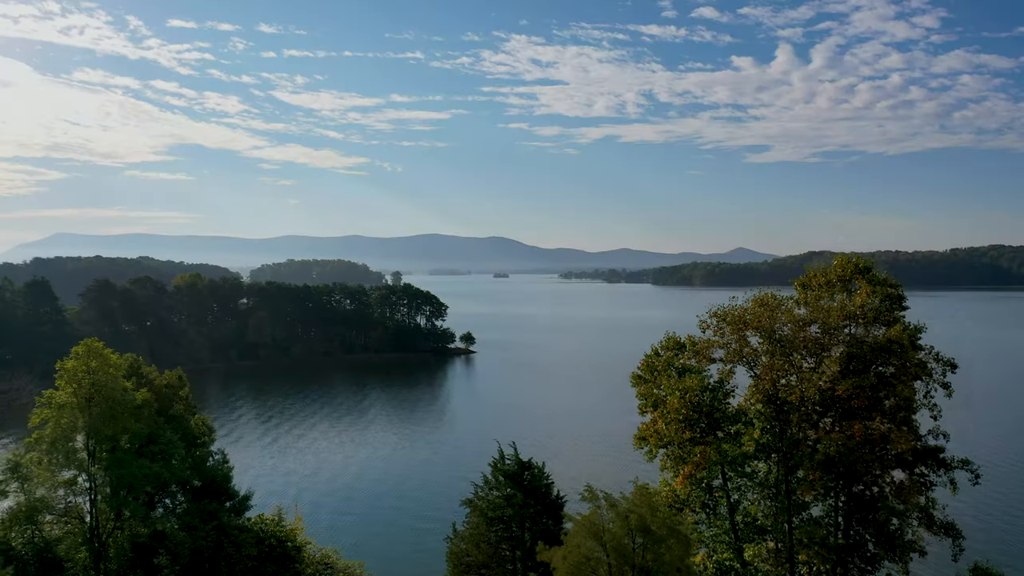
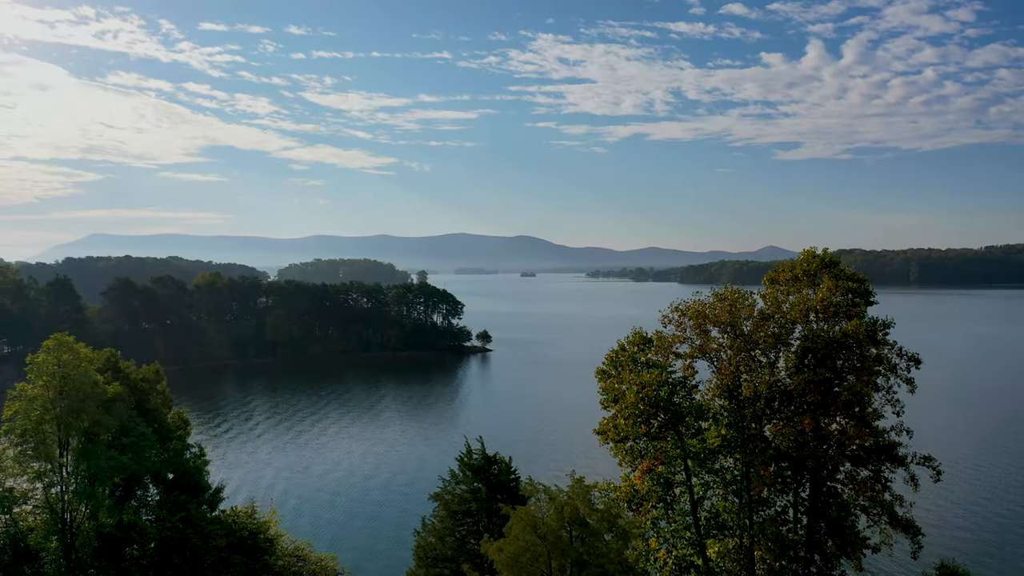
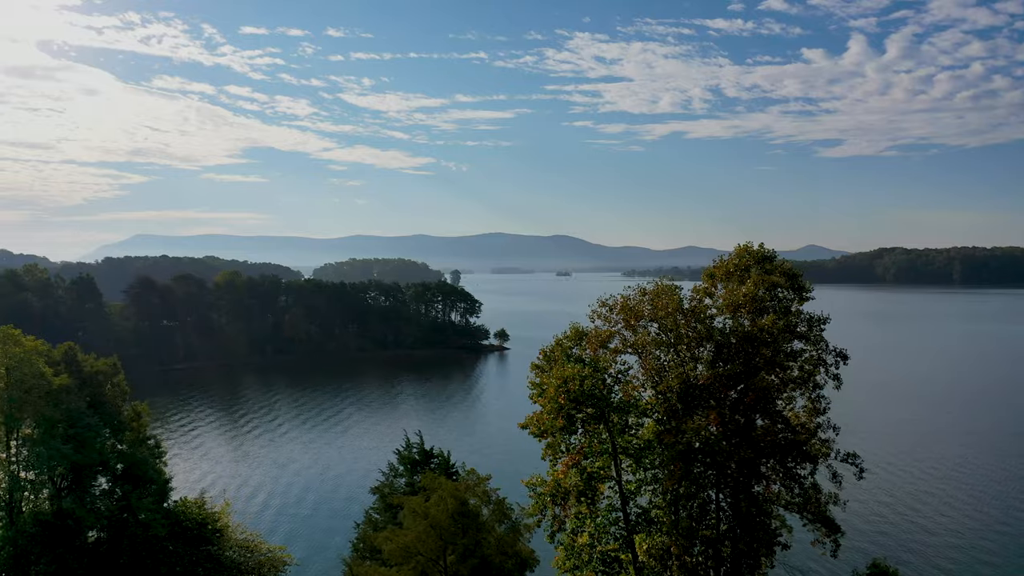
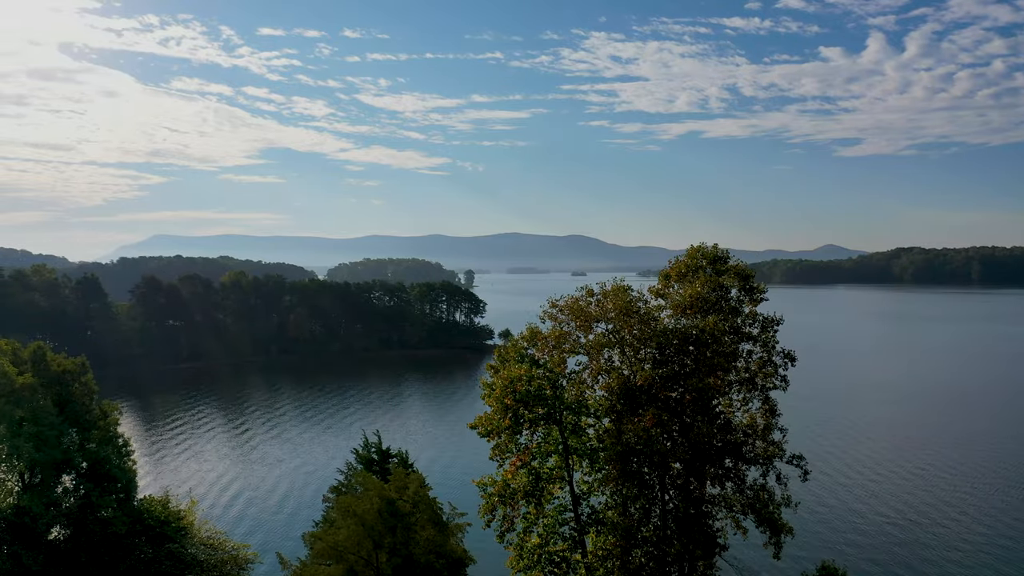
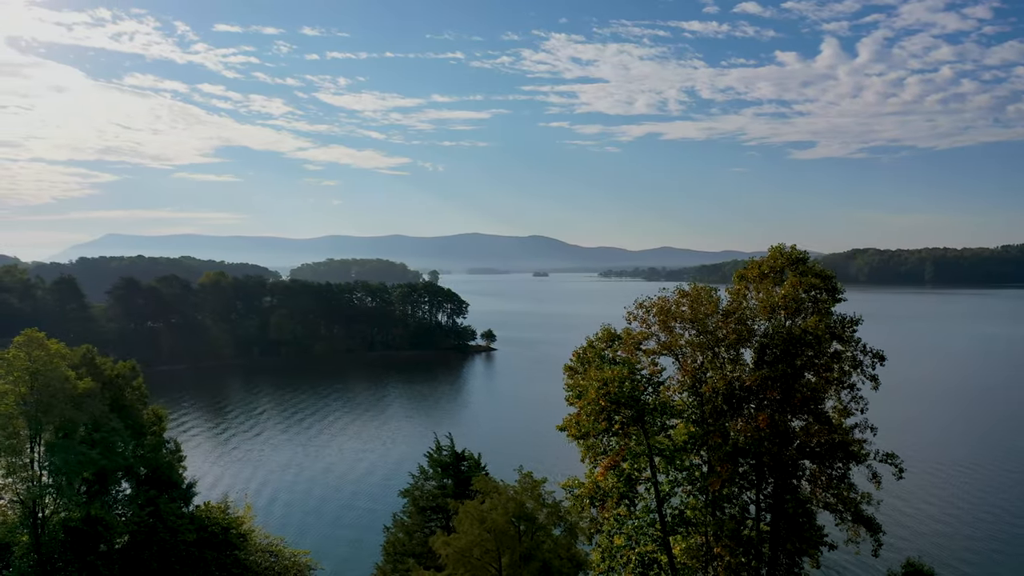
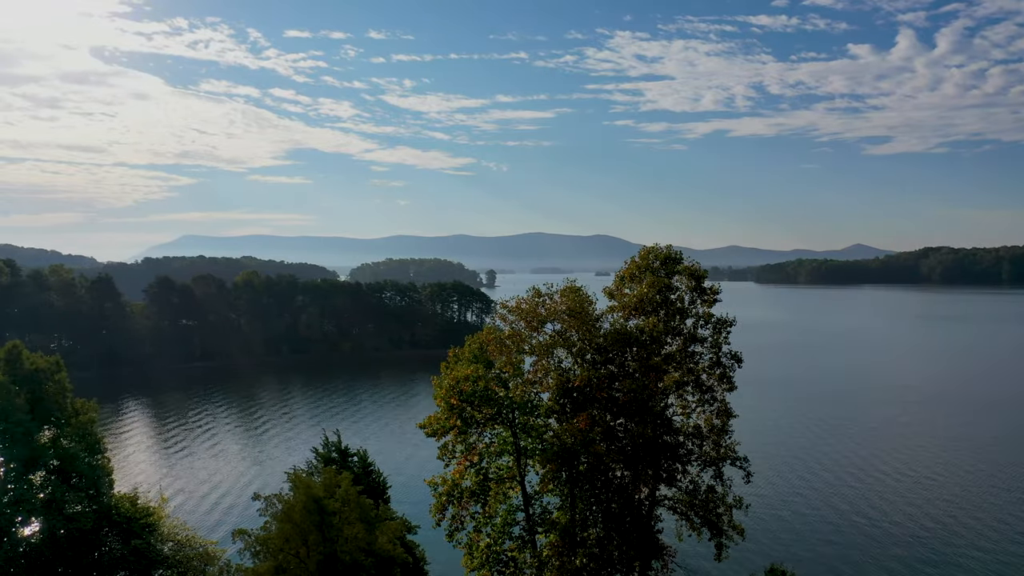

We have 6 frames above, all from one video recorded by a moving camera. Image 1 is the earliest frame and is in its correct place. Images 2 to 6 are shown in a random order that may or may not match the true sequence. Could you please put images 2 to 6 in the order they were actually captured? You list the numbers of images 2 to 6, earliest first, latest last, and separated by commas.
2, 5, 3, 4, 6
